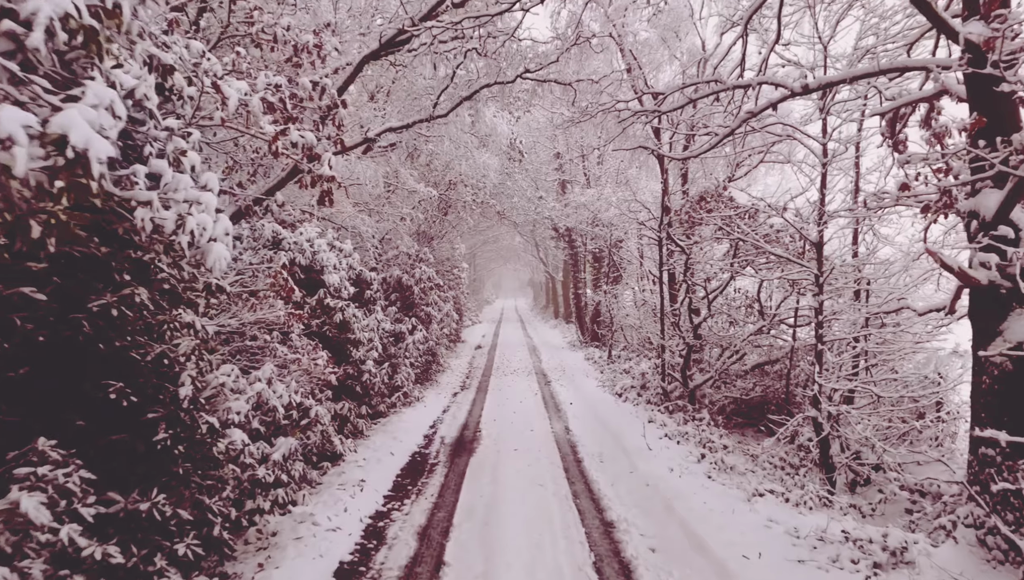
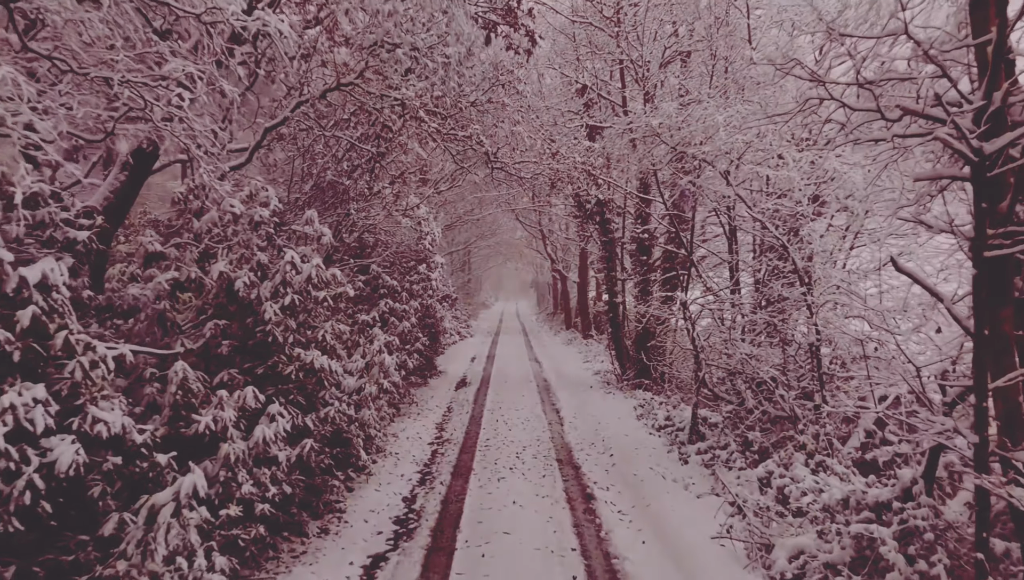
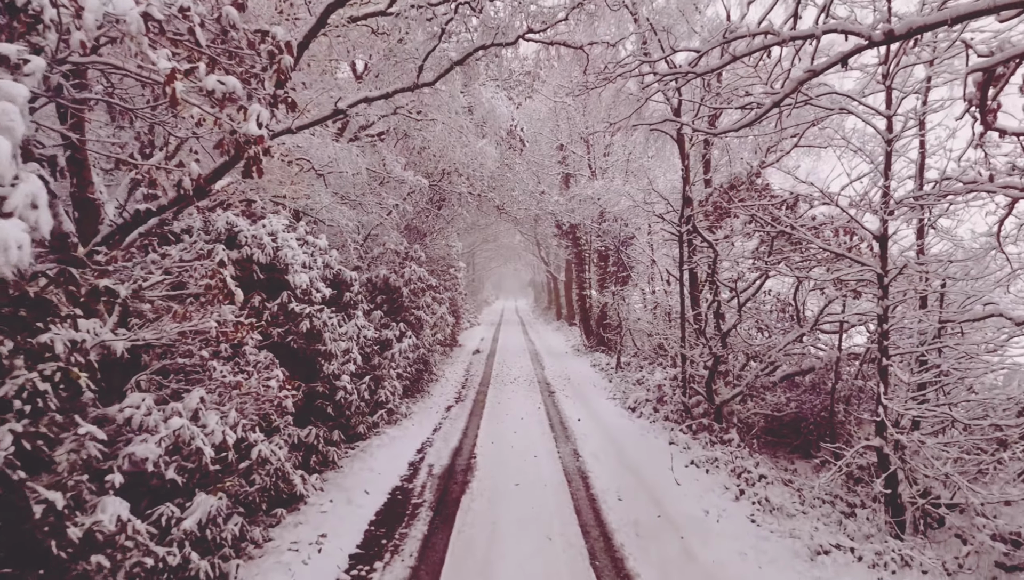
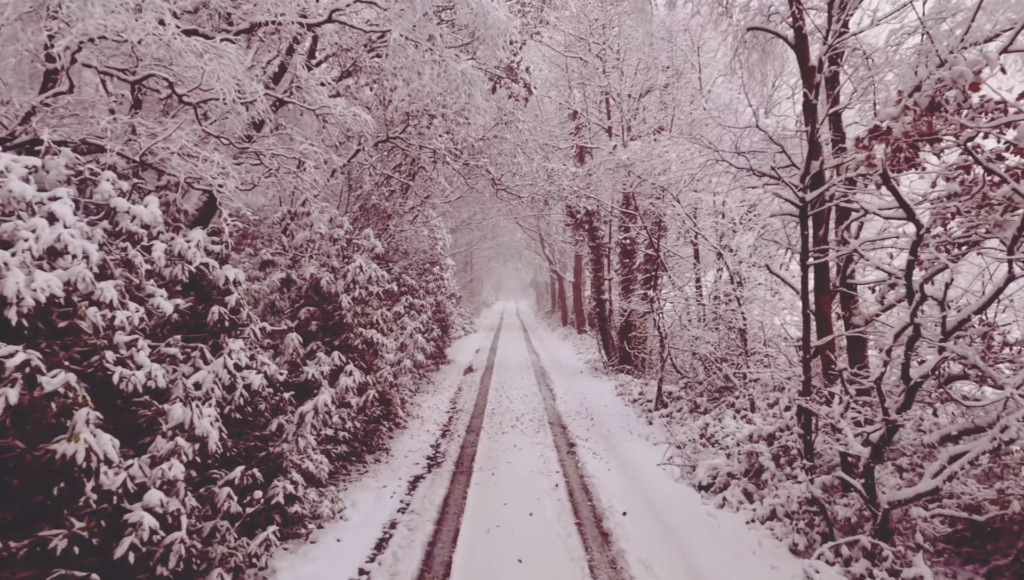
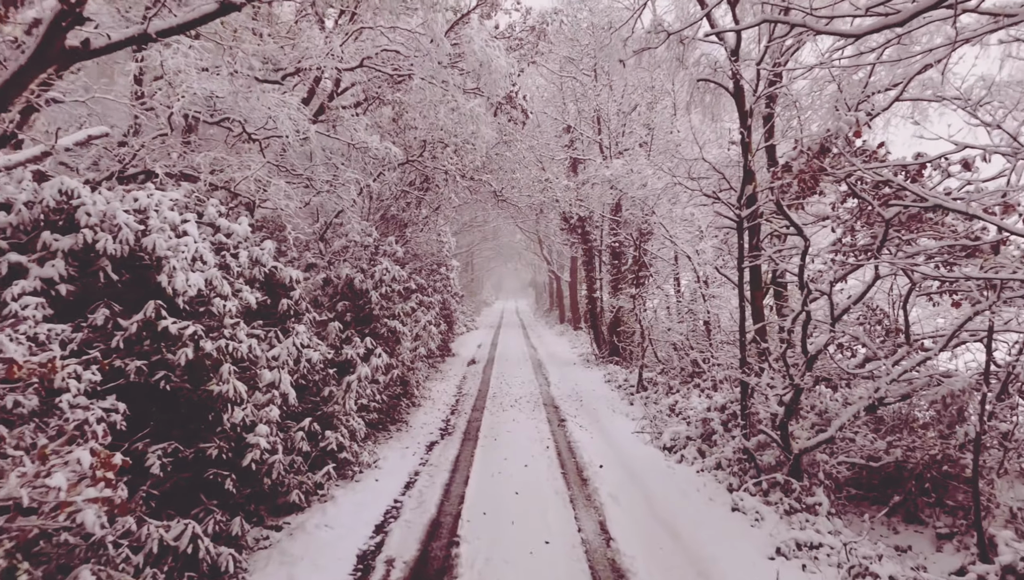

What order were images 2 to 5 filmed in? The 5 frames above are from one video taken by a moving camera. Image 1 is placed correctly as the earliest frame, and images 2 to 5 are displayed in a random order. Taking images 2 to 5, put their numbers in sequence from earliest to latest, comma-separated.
3, 5, 4, 2
